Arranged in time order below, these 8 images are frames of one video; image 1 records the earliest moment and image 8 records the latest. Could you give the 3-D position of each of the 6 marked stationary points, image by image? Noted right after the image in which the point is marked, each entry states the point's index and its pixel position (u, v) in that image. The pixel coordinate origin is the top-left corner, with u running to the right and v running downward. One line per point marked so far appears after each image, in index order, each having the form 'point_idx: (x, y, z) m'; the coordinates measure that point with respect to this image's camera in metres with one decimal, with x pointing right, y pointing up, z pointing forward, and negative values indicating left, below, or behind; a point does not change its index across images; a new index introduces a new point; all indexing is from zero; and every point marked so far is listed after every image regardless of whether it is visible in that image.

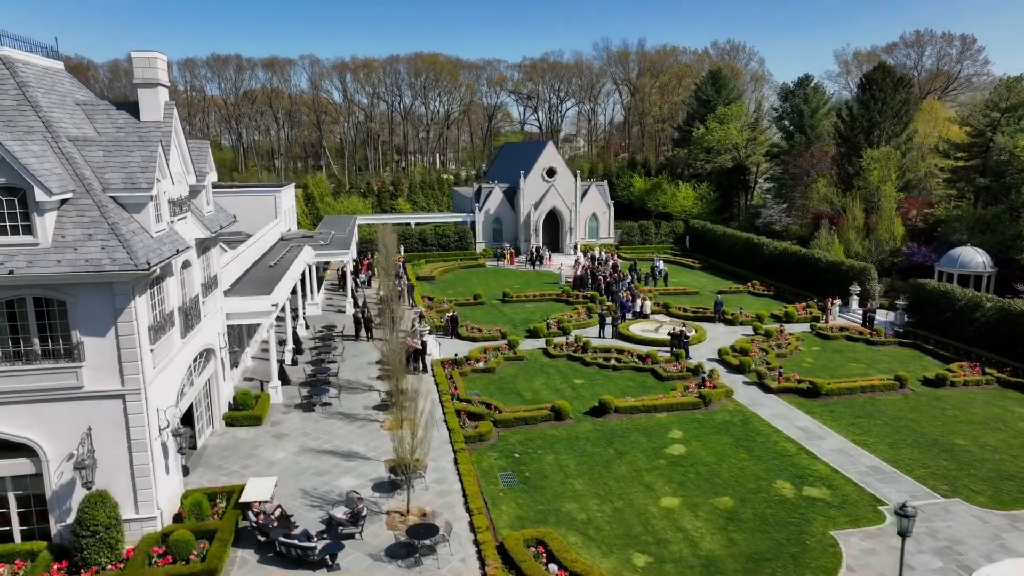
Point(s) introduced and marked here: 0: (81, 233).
0: (-8.9, +1.1, +14.1) m
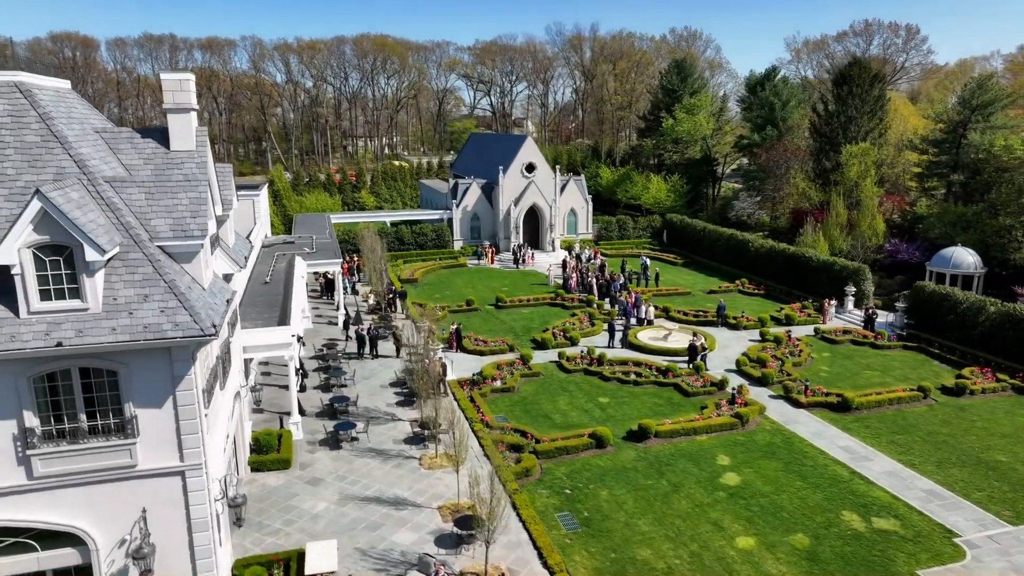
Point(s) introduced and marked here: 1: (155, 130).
0: (-6.8, -0.1, +12.3) m
1: (-8.3, +3.7, +16.1) m
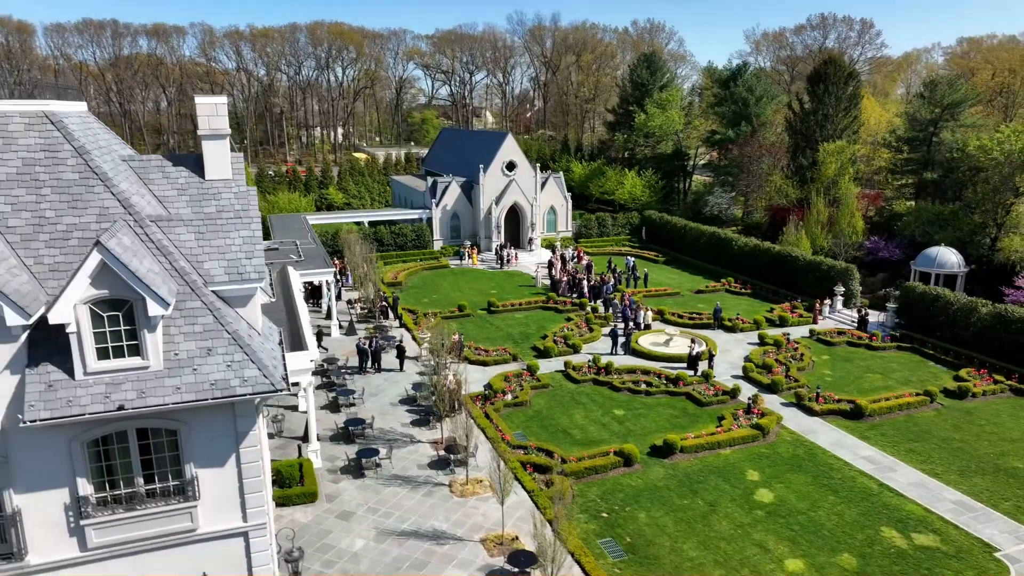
0: (-5.2, -1.0, +11.4) m
1: (-7.1, +2.8, +14.9) m
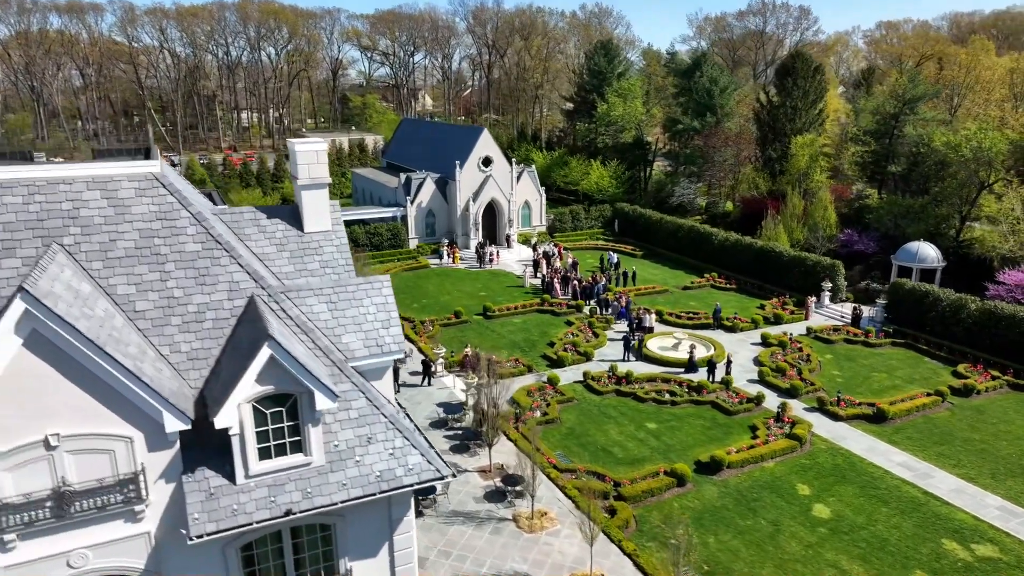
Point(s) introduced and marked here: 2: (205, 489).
0: (-2.4, -2.3, +10.5) m
1: (-4.7, +1.6, +13.8) m
2: (-4.3, -2.8, +9.4) m
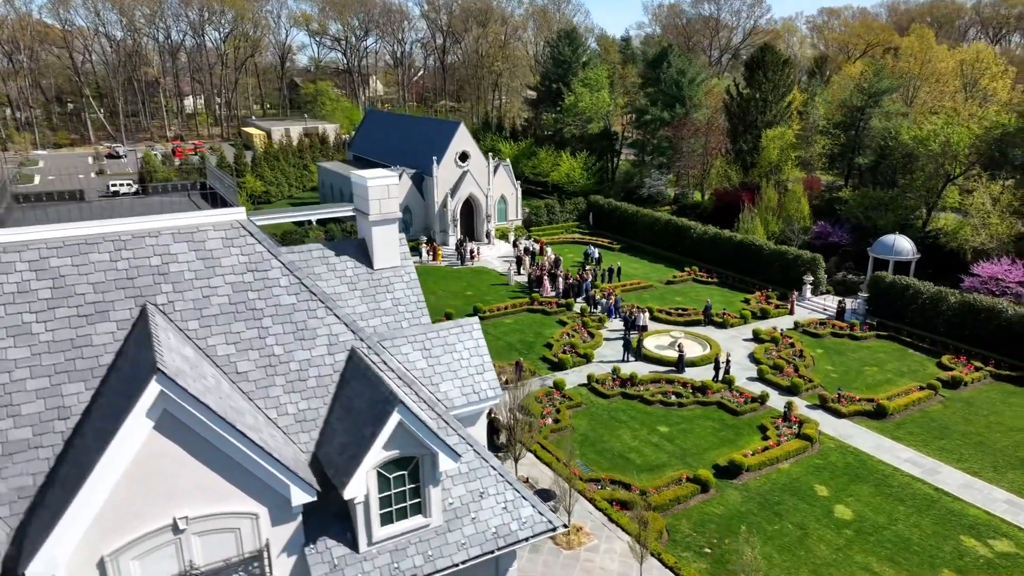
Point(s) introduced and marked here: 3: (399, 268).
0: (-0.7, -3.0, +10.2) m
1: (-3.2, +0.9, +13.2) m
2: (-2.4, -3.6, +9.1) m
3: (-2.2, +0.4, +13.2) m
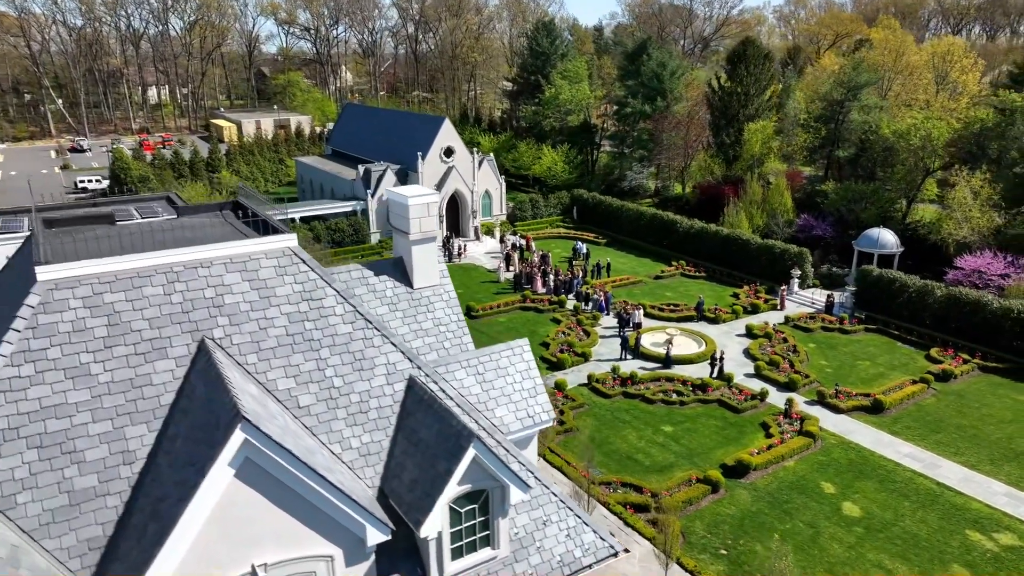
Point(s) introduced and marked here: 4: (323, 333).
0: (+0.3, -3.4, +10.1) m
1: (-2.5, +0.5, +12.9) m
2: (-1.4, -4.0, +8.9) m
3: (-1.4, 0.0, +13.0) m
4: (-2.7, -0.6, +9.8) m
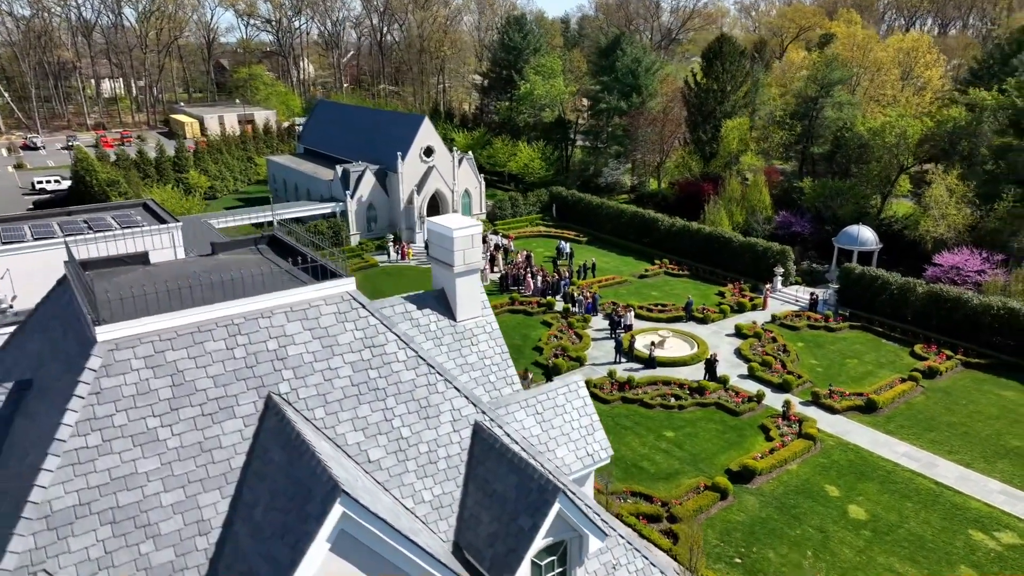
0: (+1.3, -4.0, +9.9) m
1: (-1.7, -0.1, +12.6) m
2: (-0.4, -4.7, +8.7) m
3: (-0.6, -0.6, +12.7) m
4: (-1.7, -1.3, +9.5) m
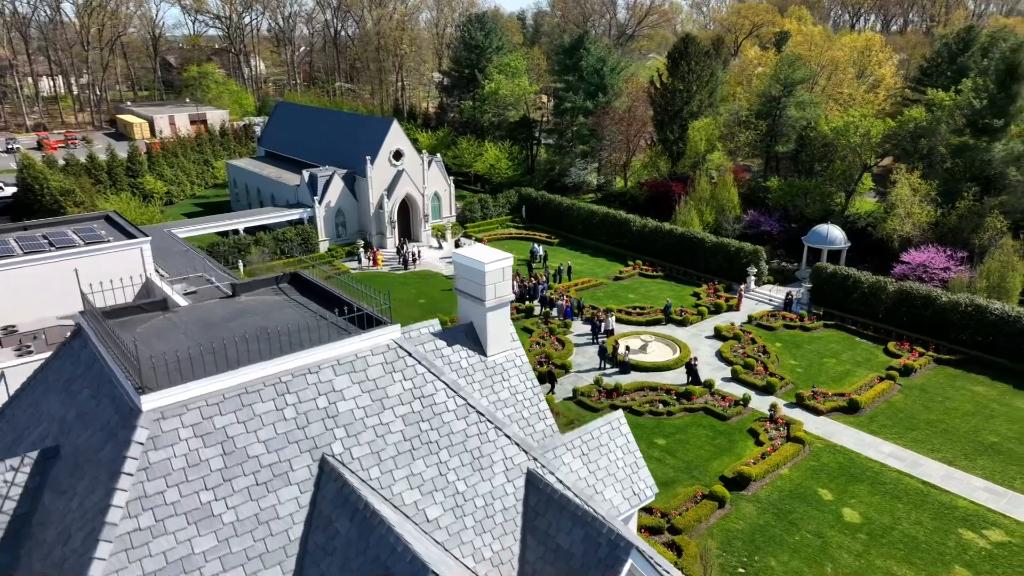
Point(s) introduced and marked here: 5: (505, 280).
0: (+2.1, -4.6, +9.8) m
1: (-1.1, -0.7, +12.2) m
2: (+0.5, -5.3, +8.4) m
3: (0.0, -1.1, +12.4) m
4: (-1.0, -1.9, +9.1) m
5: (-0.2, +0.2, +12.0) m
